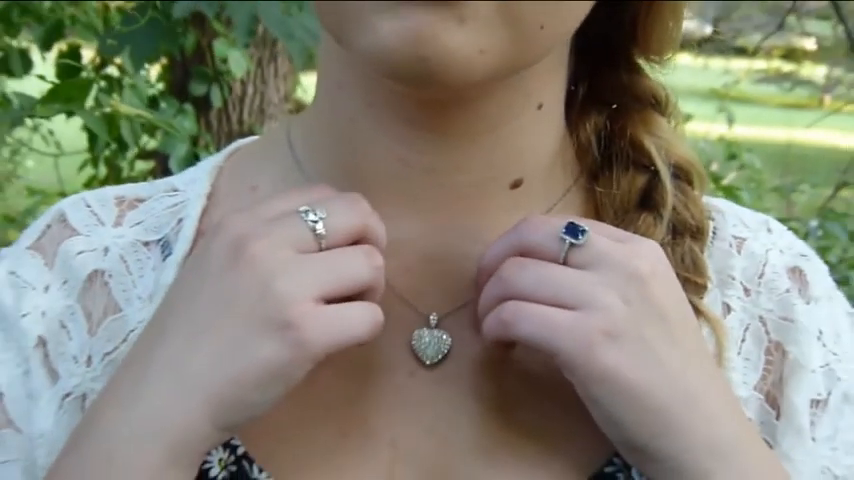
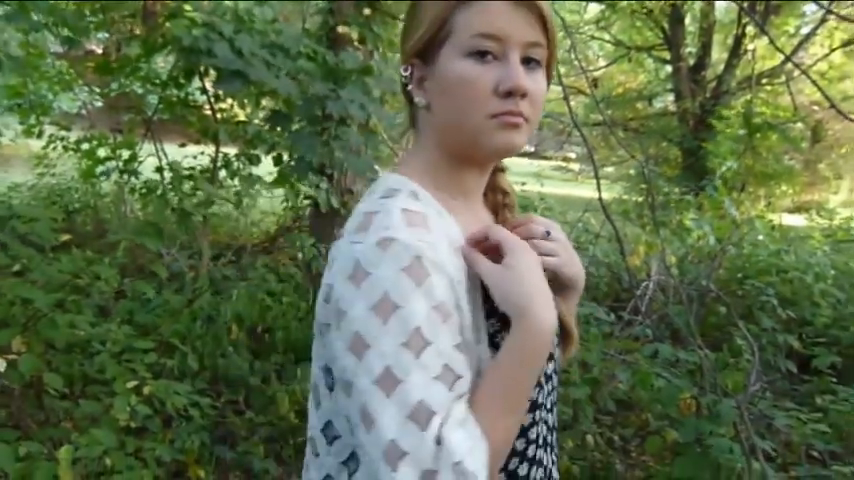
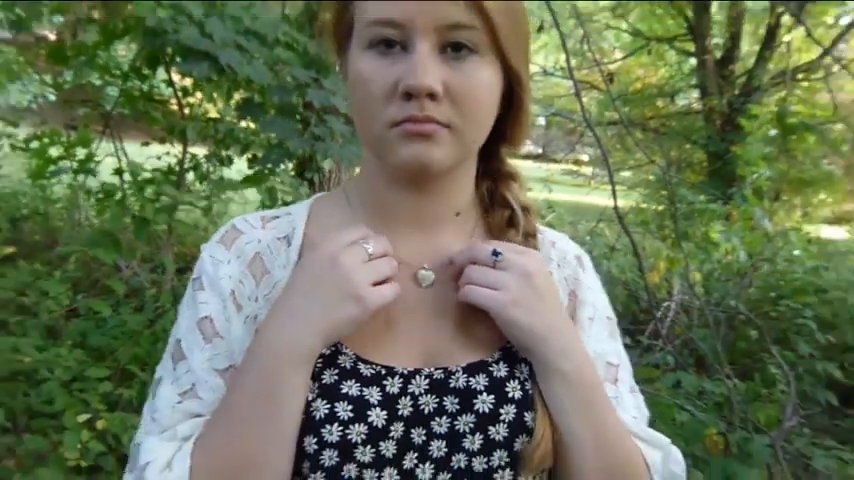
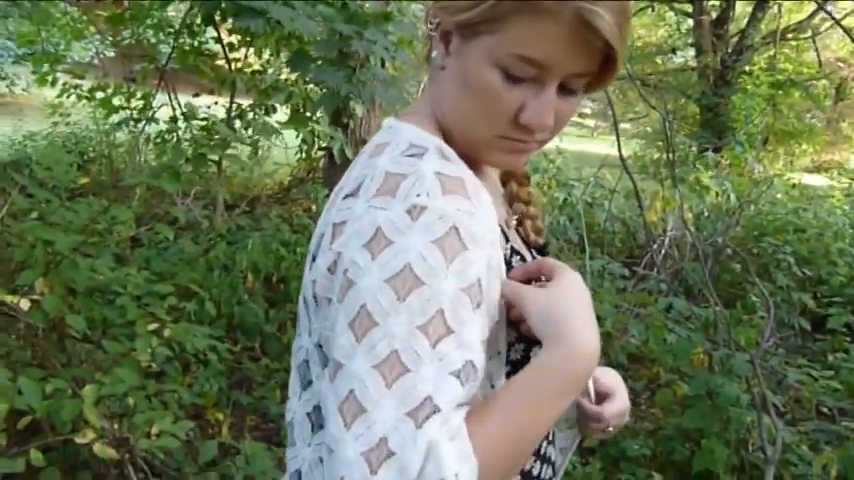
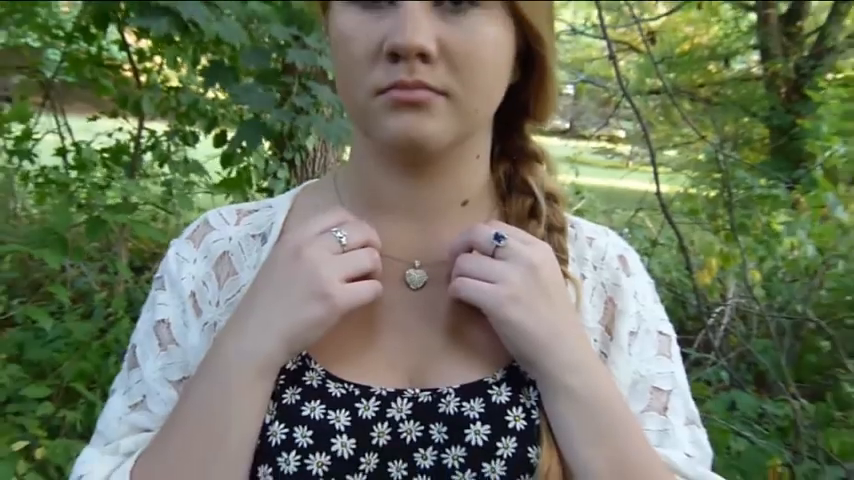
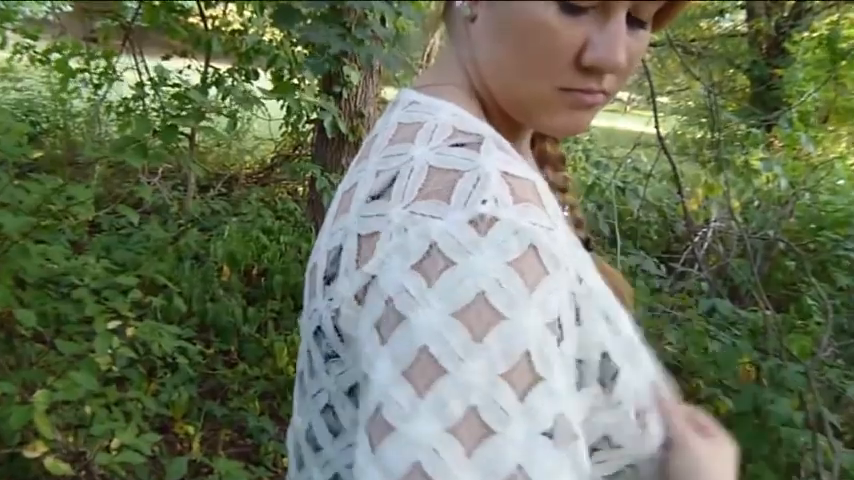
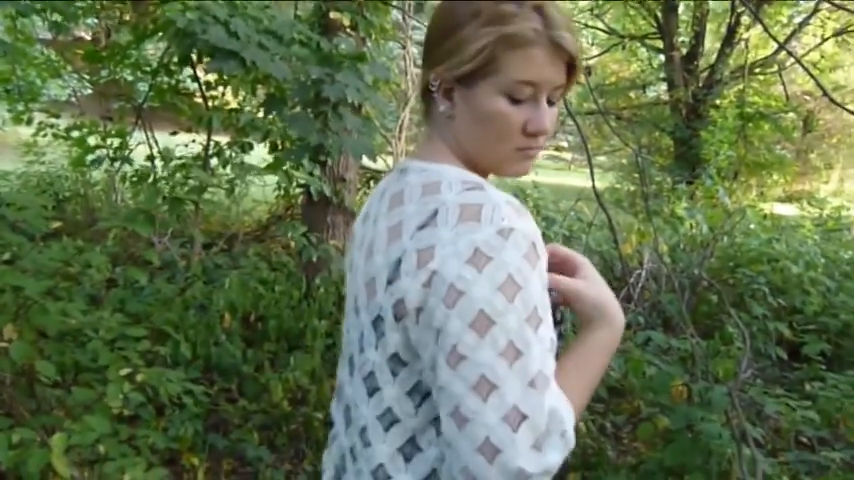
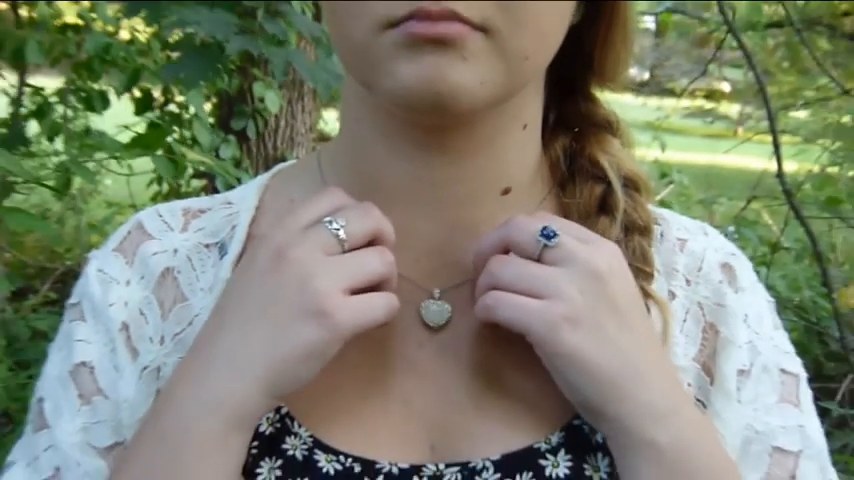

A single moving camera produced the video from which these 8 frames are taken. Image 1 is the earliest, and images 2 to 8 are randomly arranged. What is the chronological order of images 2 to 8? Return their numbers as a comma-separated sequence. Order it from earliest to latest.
8, 5, 3, 2, 7, 4, 6
